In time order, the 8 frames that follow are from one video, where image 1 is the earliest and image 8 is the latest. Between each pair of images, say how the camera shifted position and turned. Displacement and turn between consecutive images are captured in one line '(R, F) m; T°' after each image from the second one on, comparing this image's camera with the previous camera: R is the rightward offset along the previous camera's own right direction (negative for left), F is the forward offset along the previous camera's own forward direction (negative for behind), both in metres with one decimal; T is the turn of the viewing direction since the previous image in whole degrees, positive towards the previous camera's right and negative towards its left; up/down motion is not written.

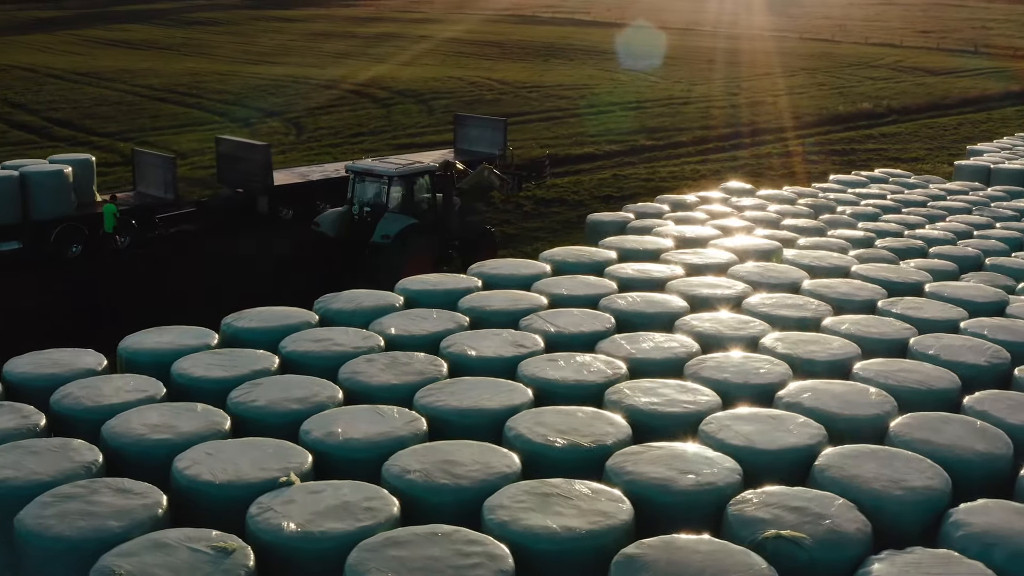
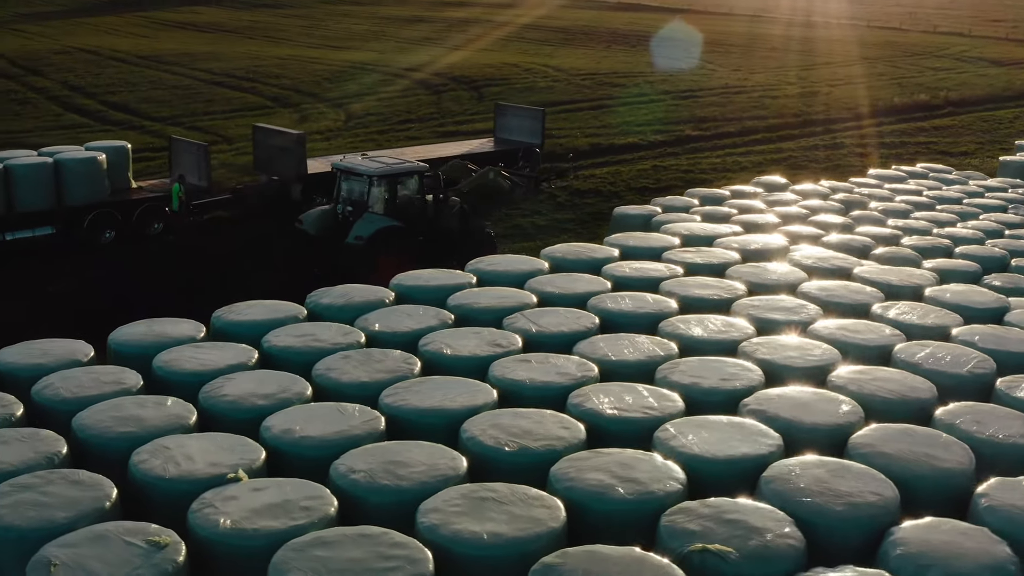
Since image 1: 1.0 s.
(+0.9, 0.0) m; -4°
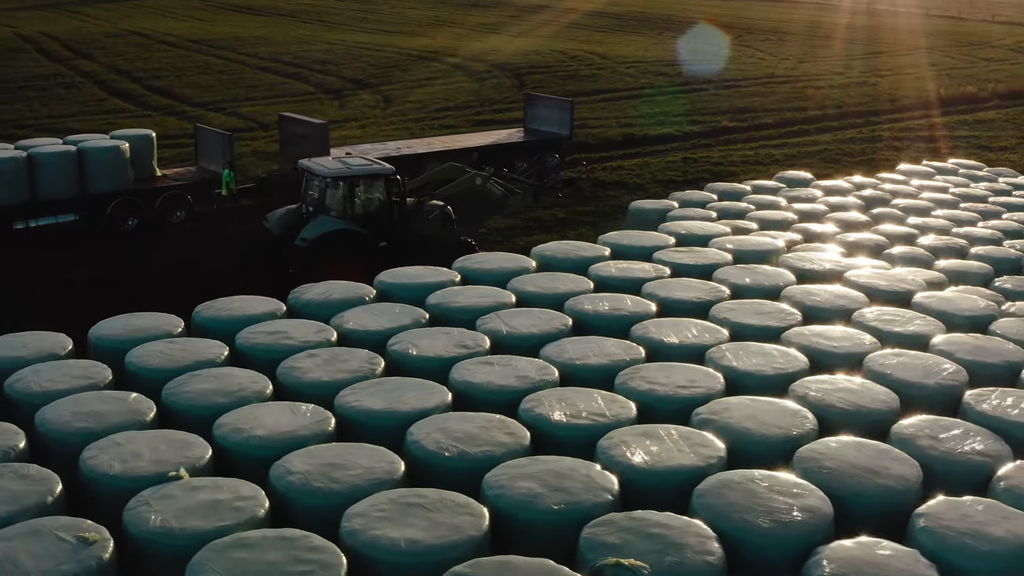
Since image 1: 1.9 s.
(+0.9, 0.0) m; -3°
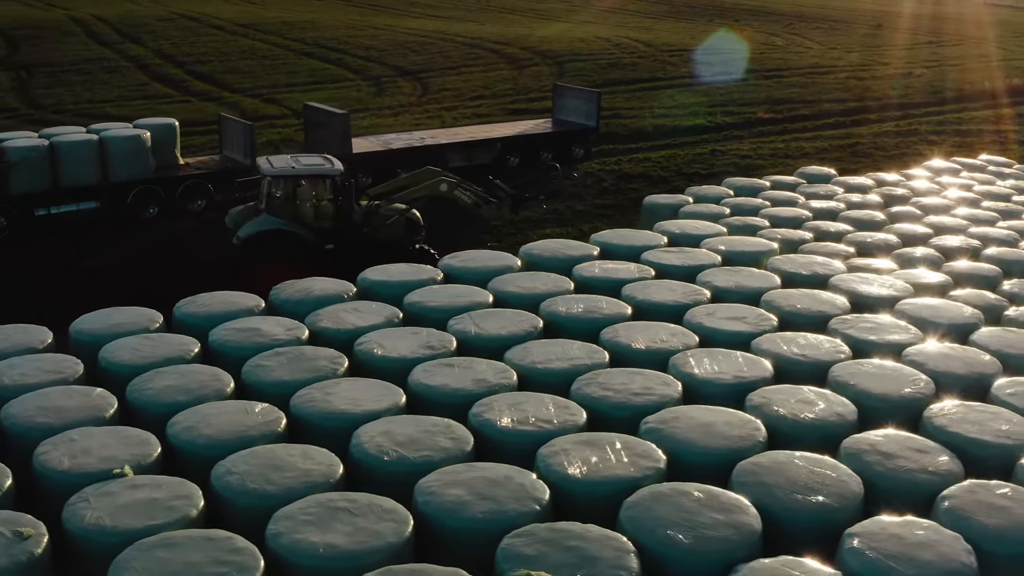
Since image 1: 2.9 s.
(+0.9, -0.1) m; -3°
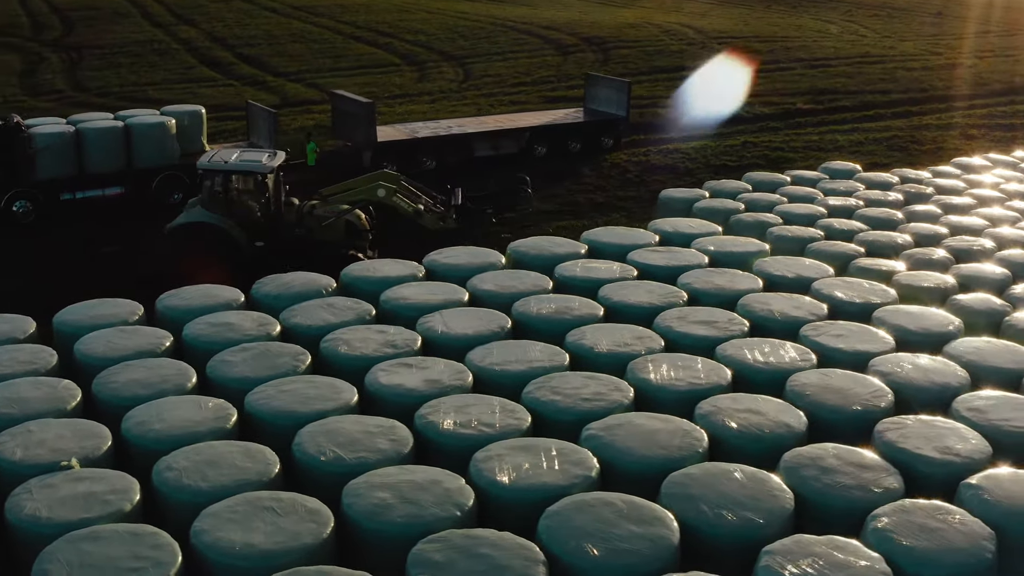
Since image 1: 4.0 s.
(+1.0, -0.1) m; -4°
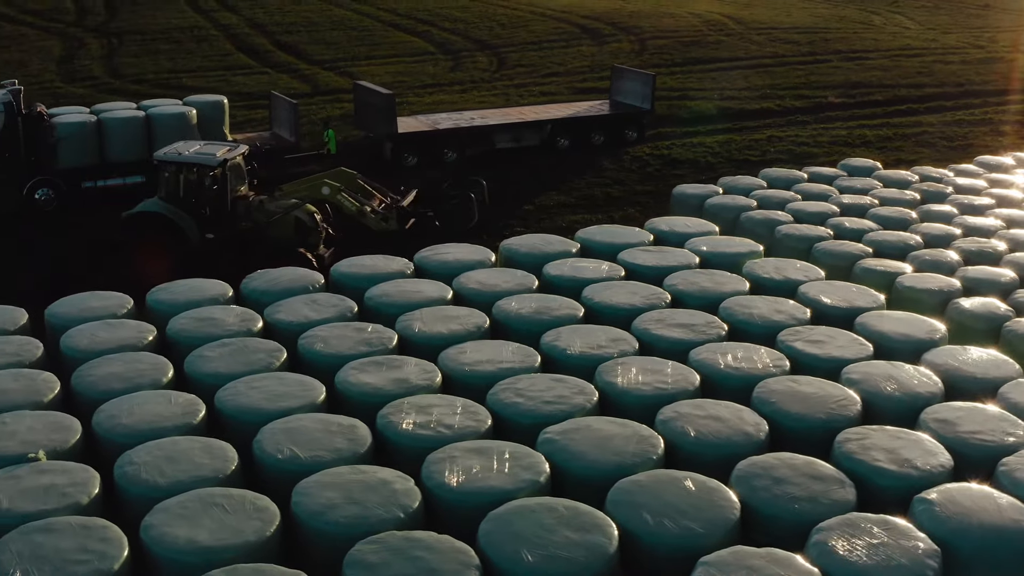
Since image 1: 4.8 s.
(+0.8, -0.1) m; -3°
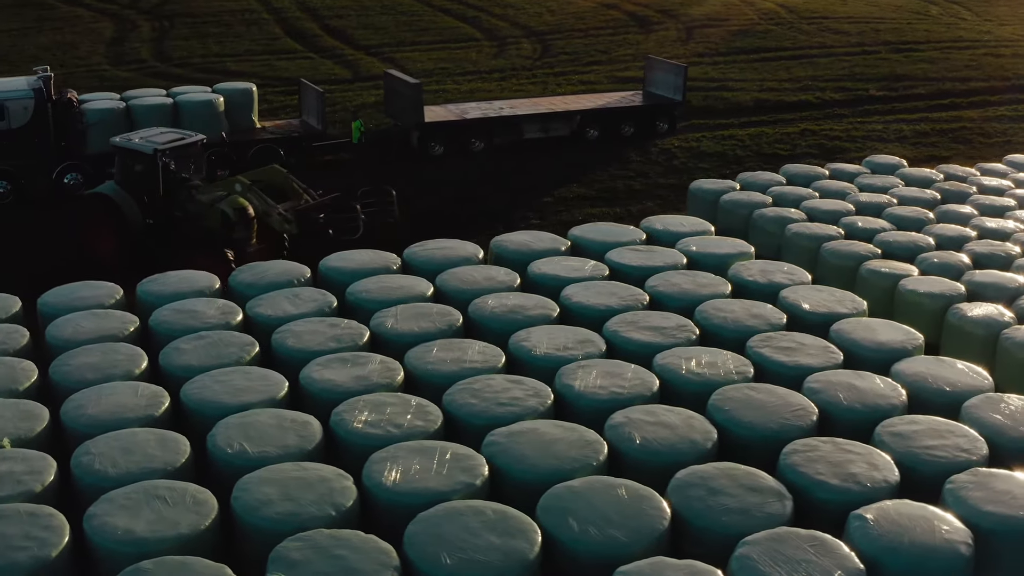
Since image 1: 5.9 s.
(+1.0, -0.1) m; -4°
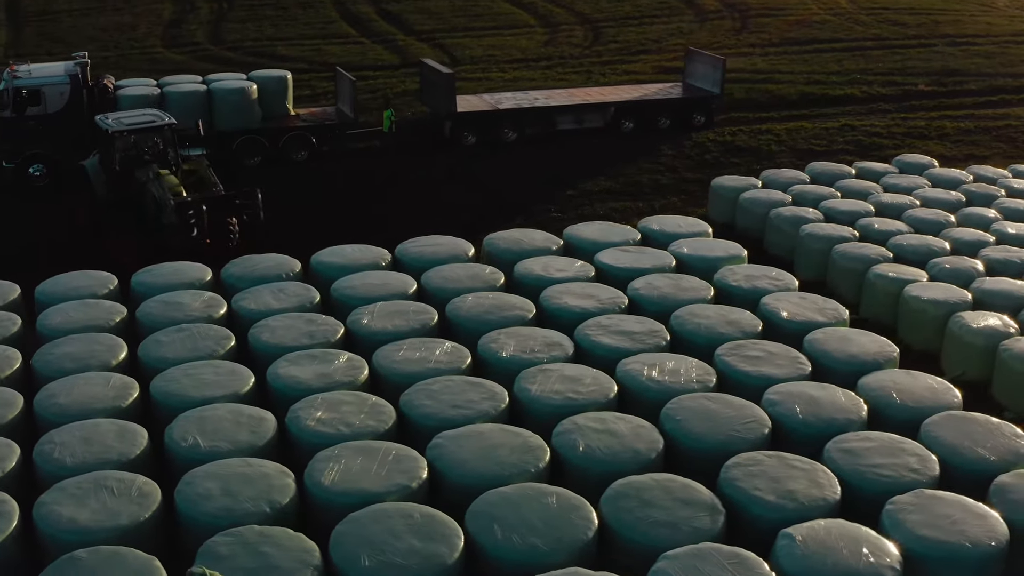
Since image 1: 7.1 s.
(+1.1, -0.1) m; -4°
